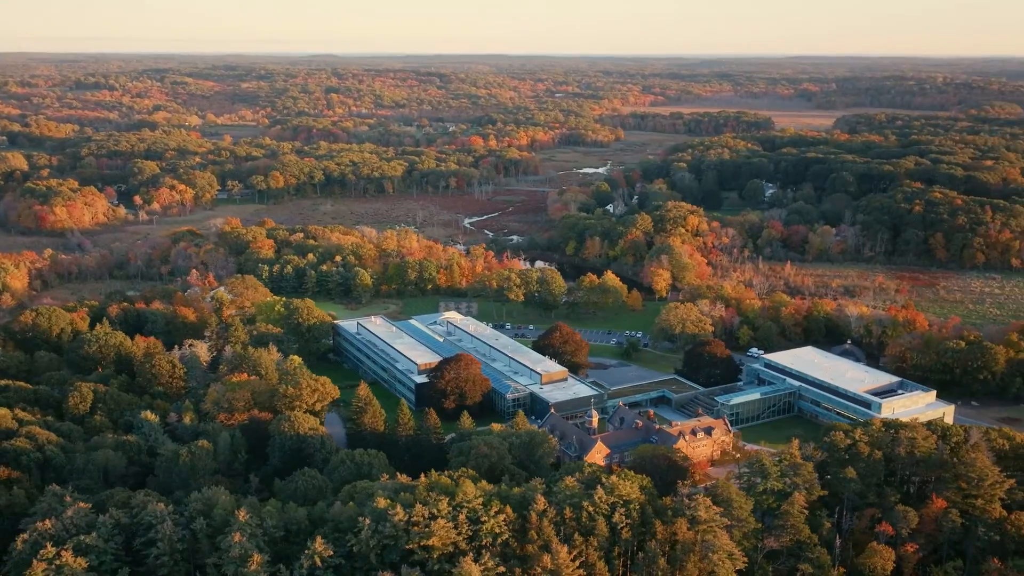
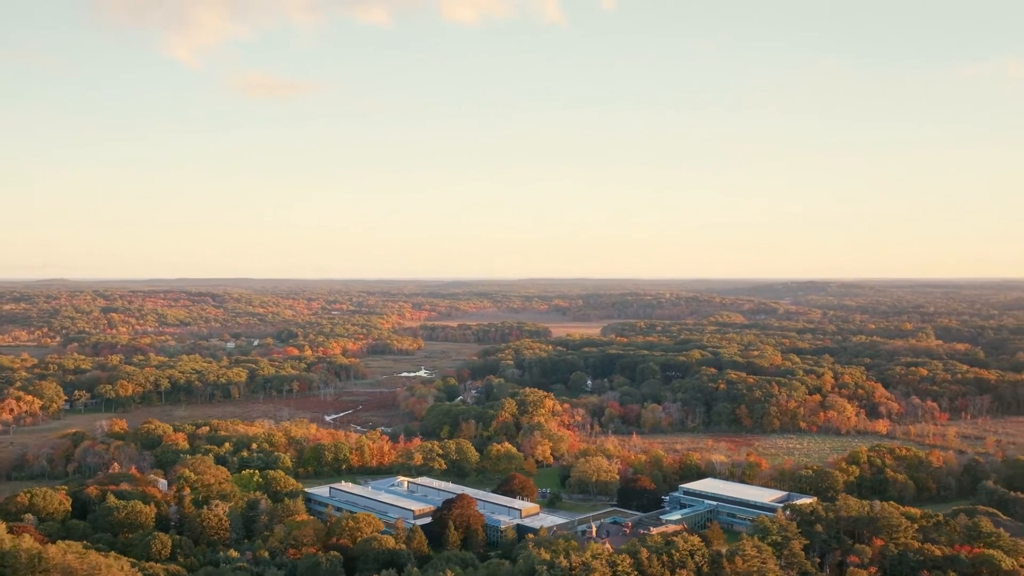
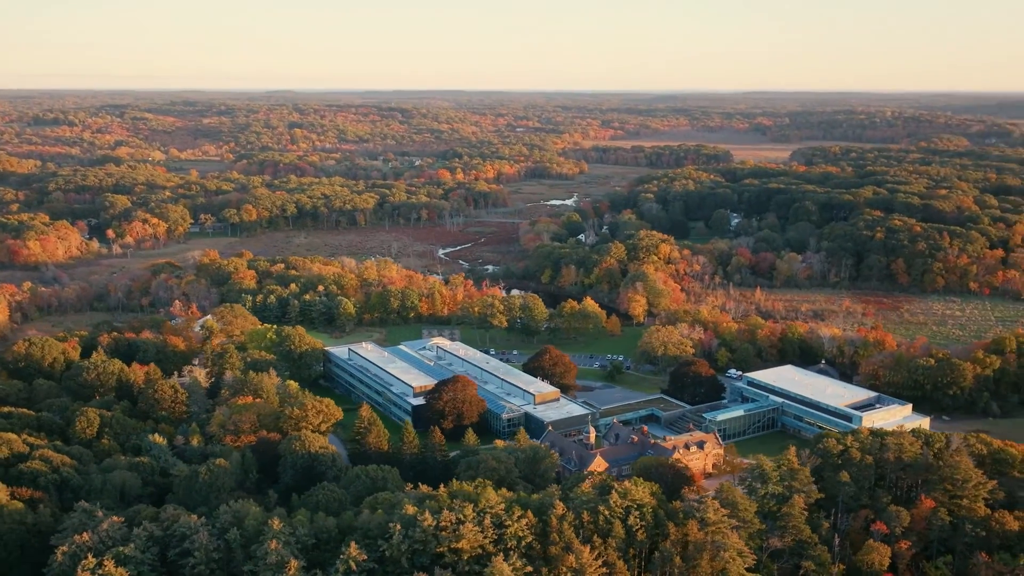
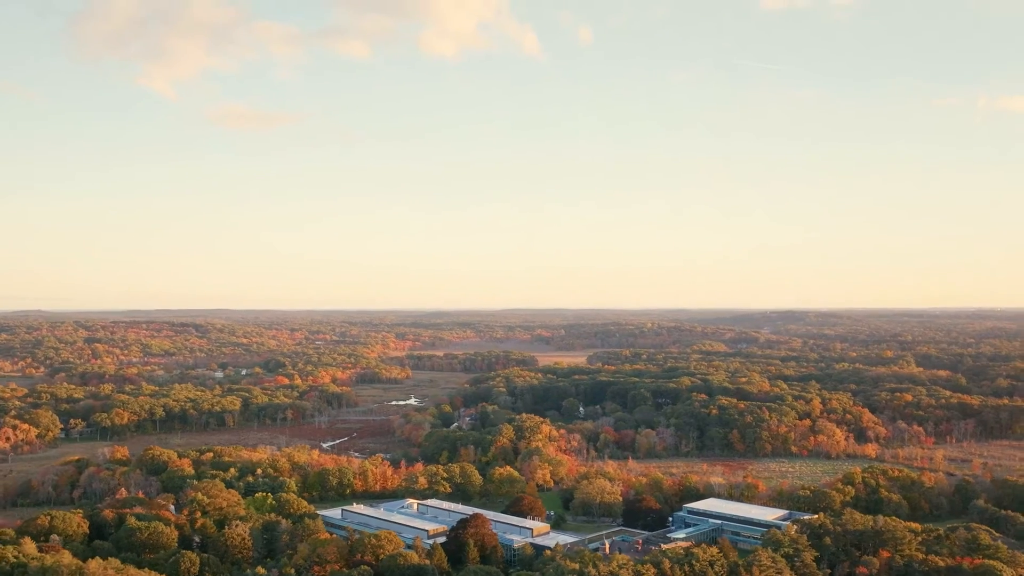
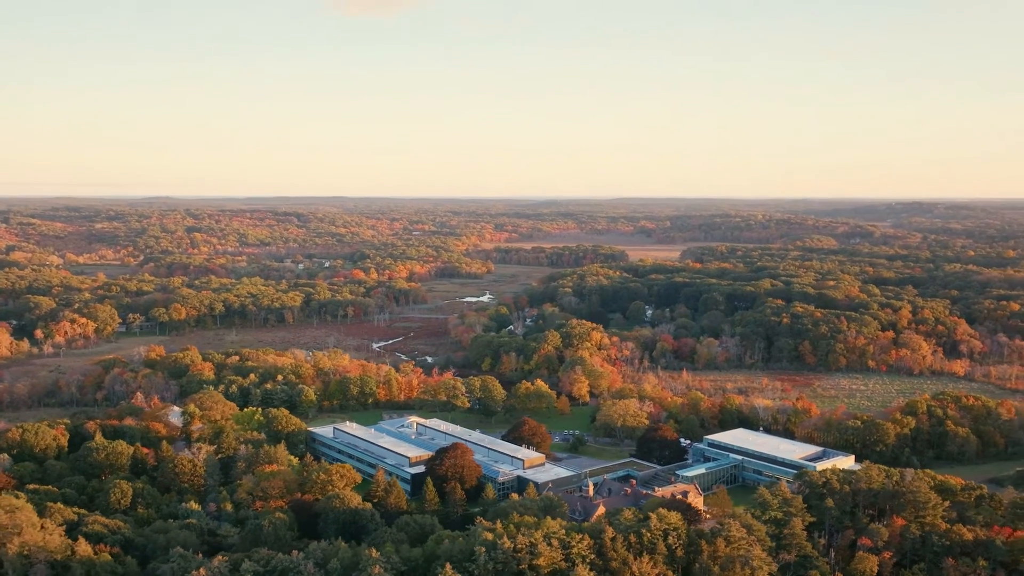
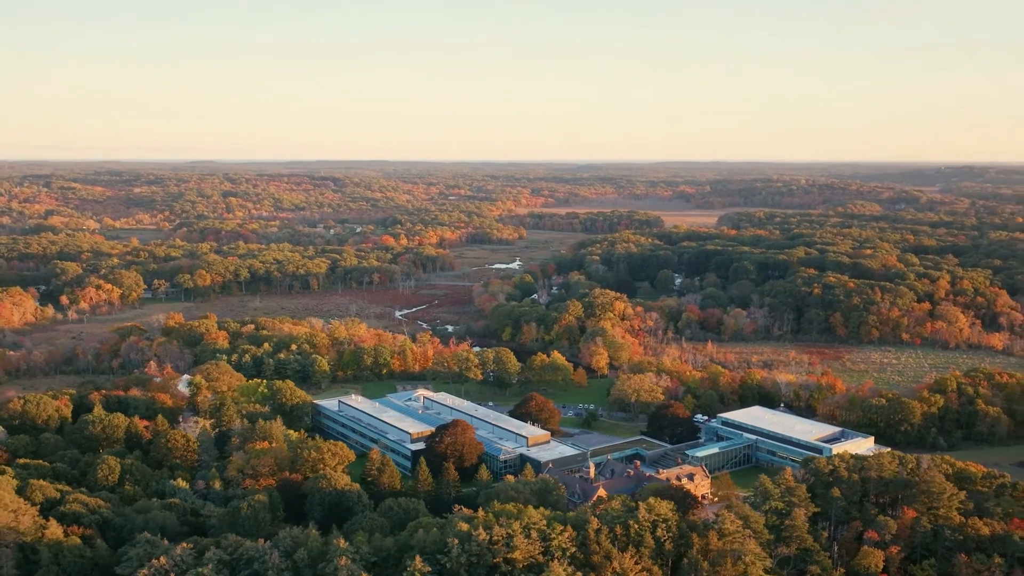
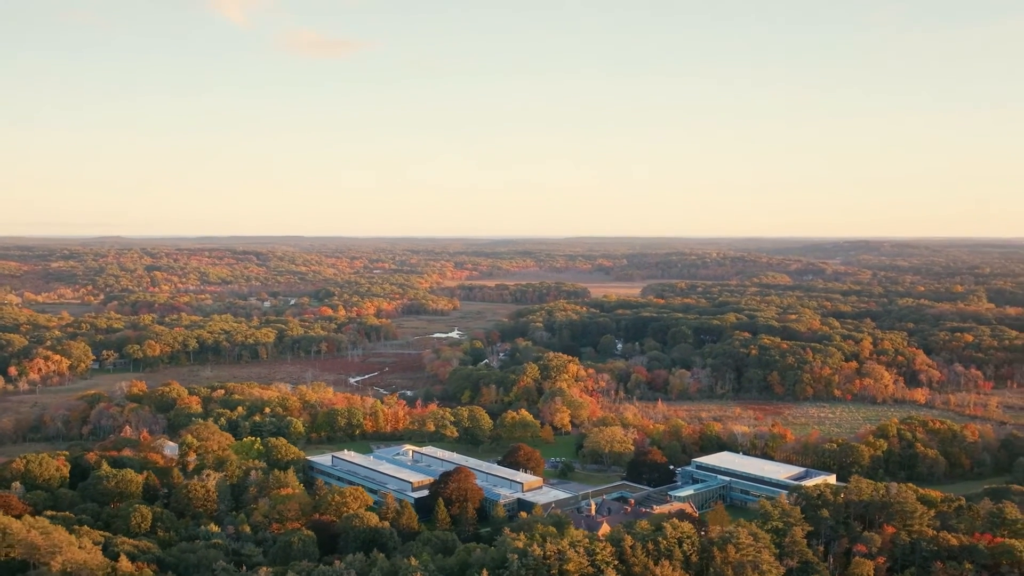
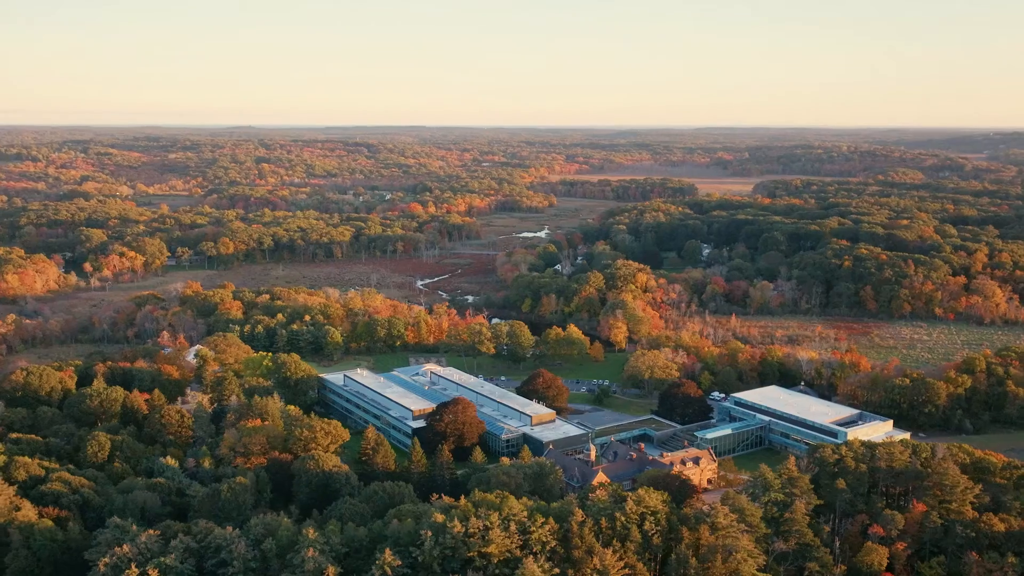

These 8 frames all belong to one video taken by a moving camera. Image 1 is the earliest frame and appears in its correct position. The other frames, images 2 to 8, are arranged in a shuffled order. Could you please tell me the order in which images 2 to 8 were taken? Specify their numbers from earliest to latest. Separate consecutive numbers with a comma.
3, 8, 6, 5, 7, 2, 4
